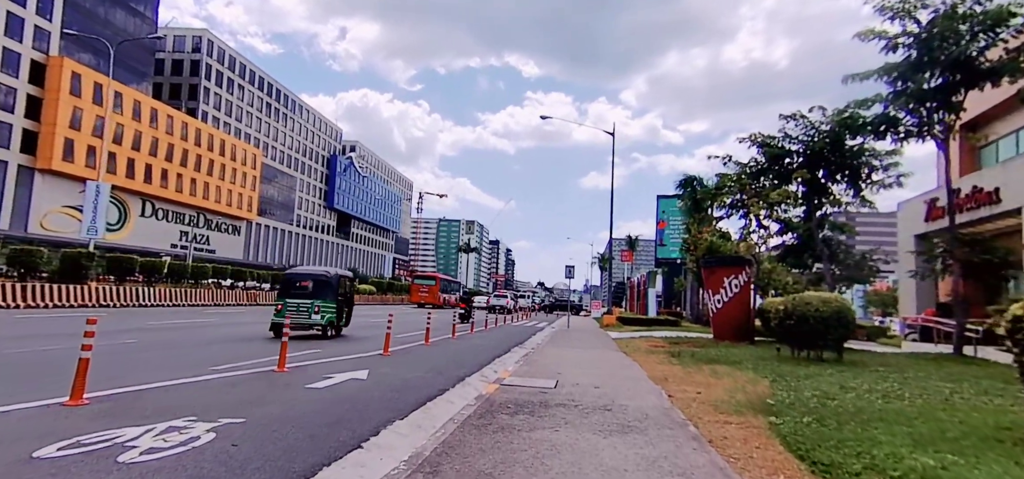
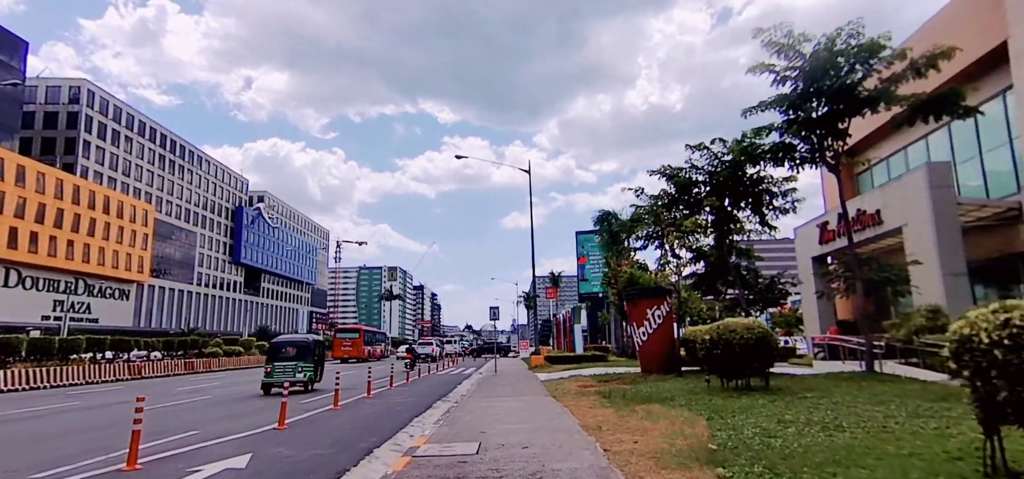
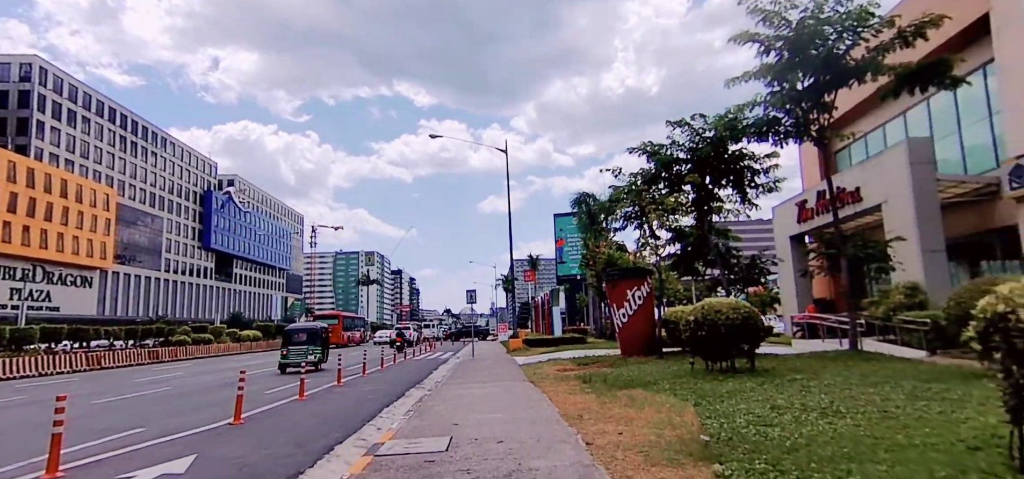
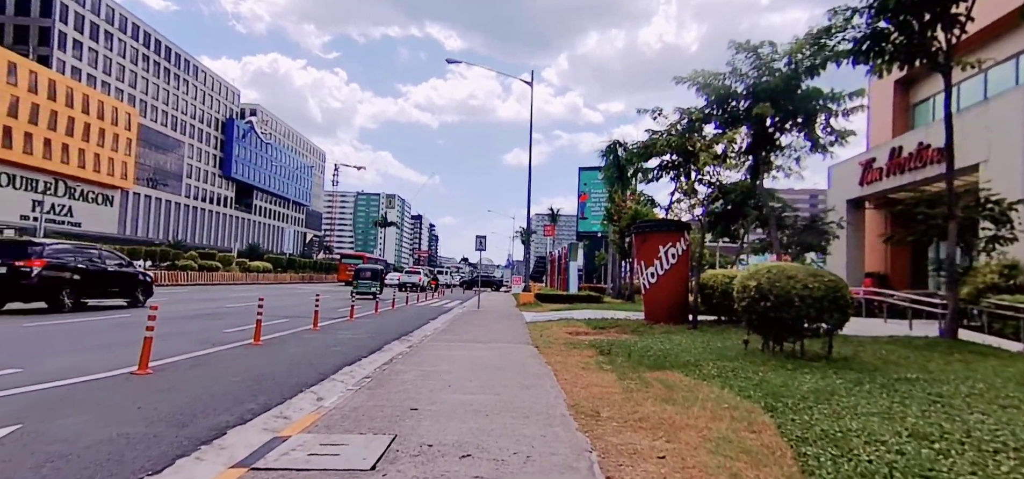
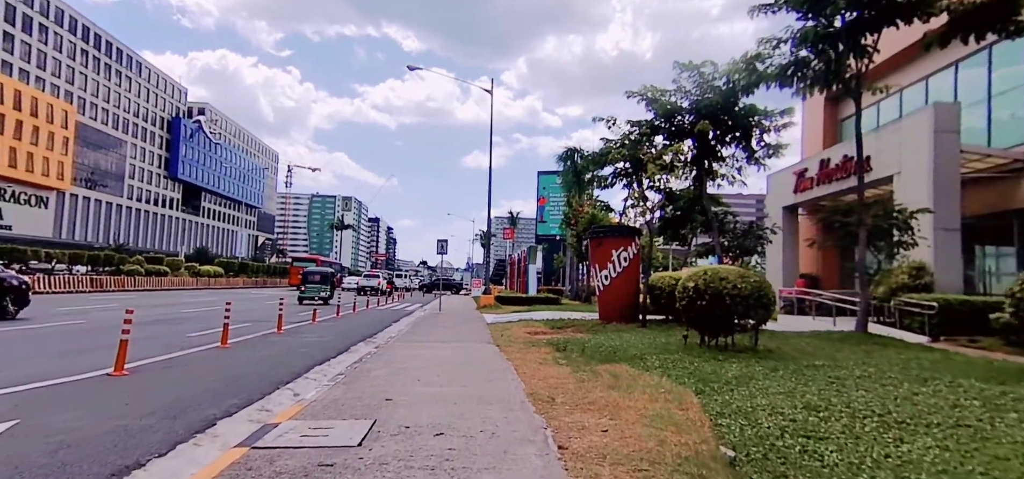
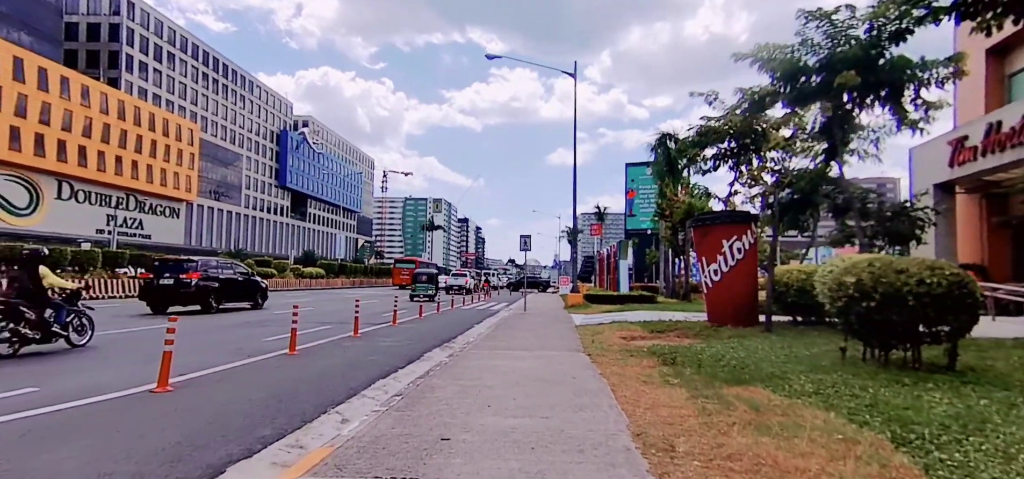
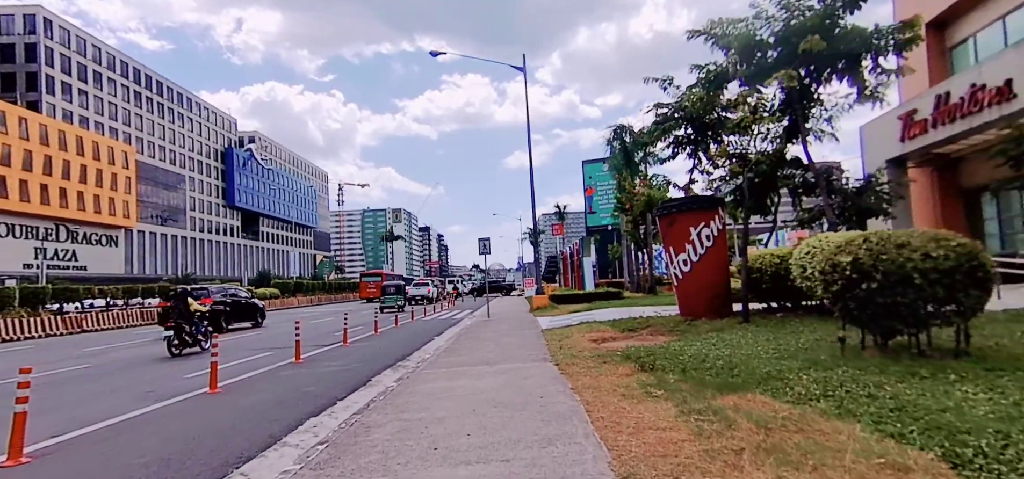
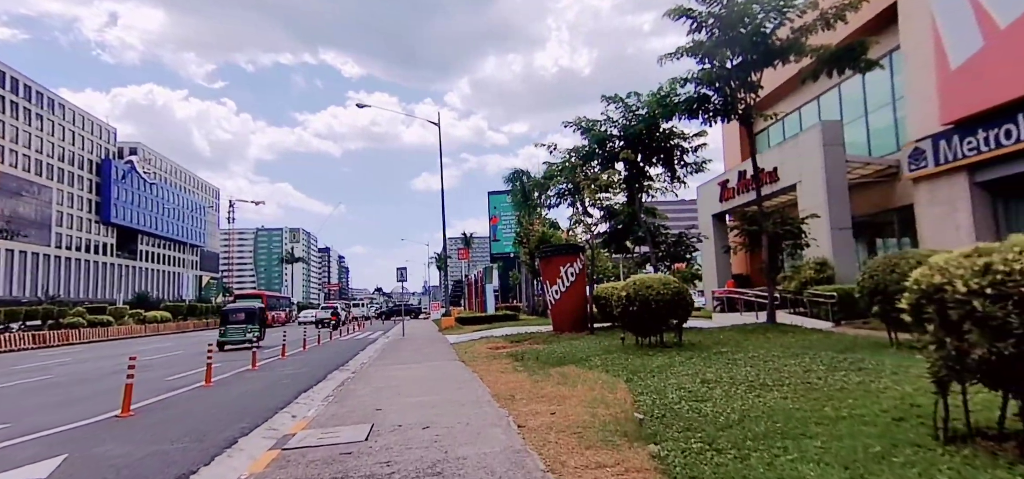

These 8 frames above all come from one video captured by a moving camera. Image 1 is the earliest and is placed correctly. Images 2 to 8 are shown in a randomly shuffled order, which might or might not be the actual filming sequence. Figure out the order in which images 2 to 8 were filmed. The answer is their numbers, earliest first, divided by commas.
2, 3, 8, 5, 4, 6, 7
